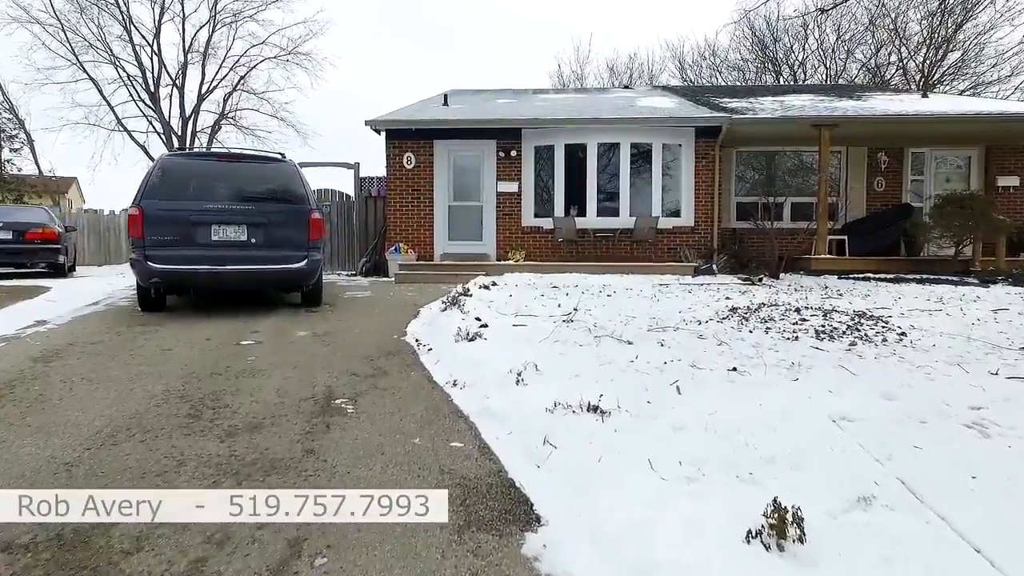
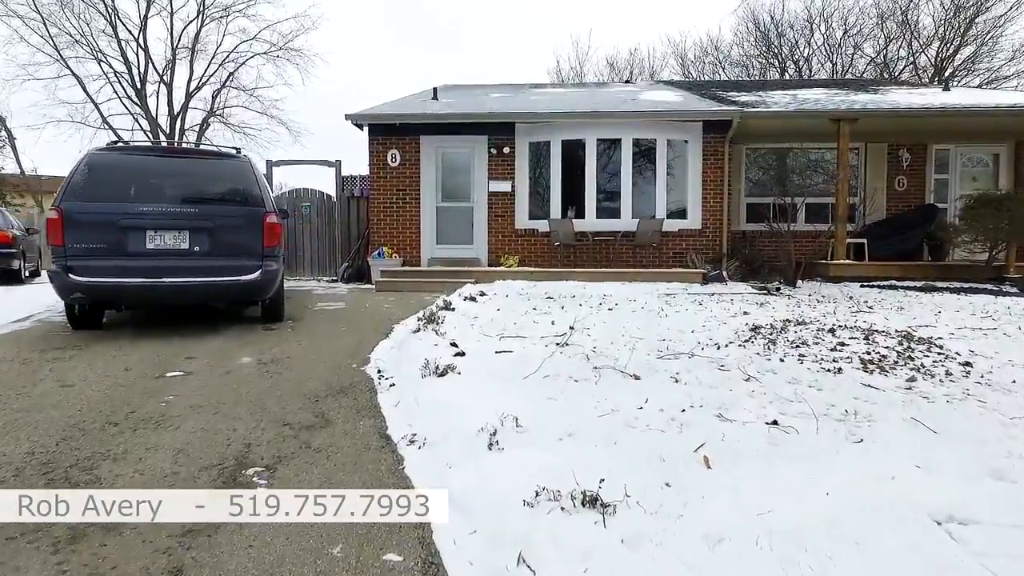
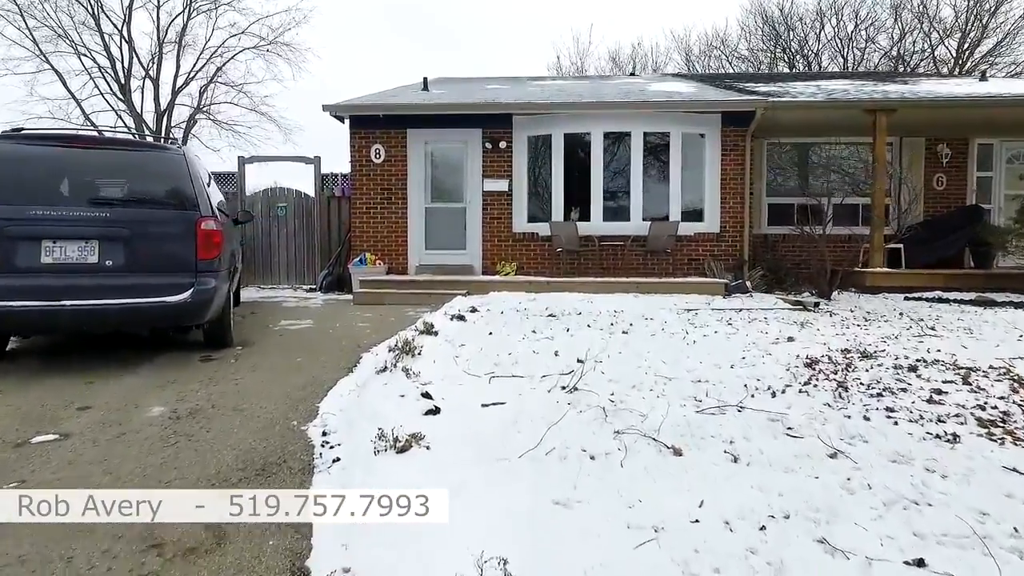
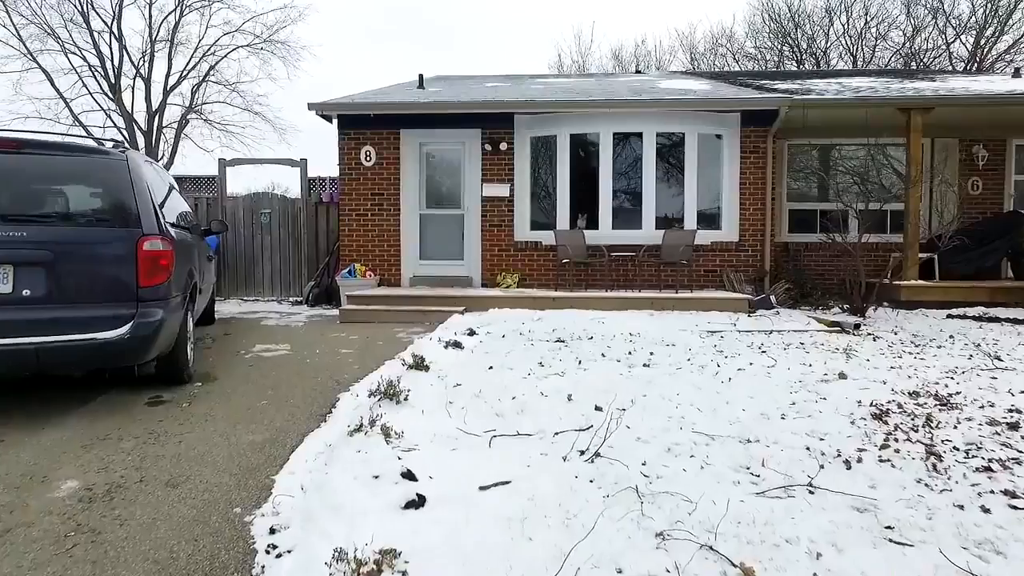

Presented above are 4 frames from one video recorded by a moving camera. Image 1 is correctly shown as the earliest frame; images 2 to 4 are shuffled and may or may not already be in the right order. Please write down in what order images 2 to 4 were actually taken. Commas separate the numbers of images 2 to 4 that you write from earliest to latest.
2, 3, 4
